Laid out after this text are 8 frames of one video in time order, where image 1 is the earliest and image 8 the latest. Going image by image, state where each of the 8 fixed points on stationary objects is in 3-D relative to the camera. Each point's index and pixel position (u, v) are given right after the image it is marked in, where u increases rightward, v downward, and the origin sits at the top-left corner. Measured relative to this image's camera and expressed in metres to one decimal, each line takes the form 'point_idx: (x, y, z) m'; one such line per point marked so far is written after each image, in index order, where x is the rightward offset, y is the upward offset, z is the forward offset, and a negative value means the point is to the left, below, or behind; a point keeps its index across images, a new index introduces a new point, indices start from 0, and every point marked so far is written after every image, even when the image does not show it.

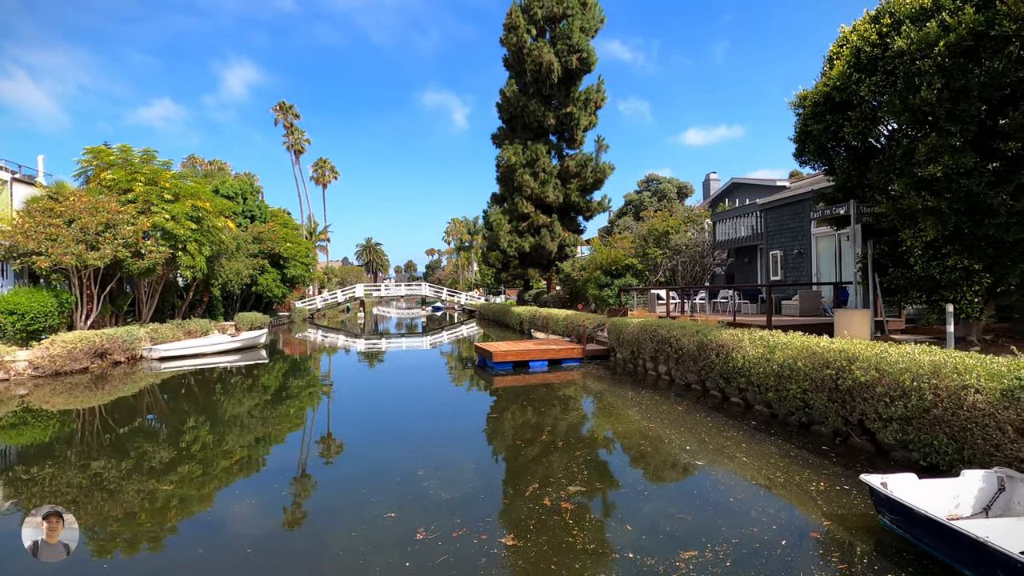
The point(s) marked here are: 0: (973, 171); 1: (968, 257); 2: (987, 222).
0: (+6.3, +1.6, +7.1) m
1: (+7.0, +0.5, +8.0) m
2: (+6.7, +0.9, +7.3) m
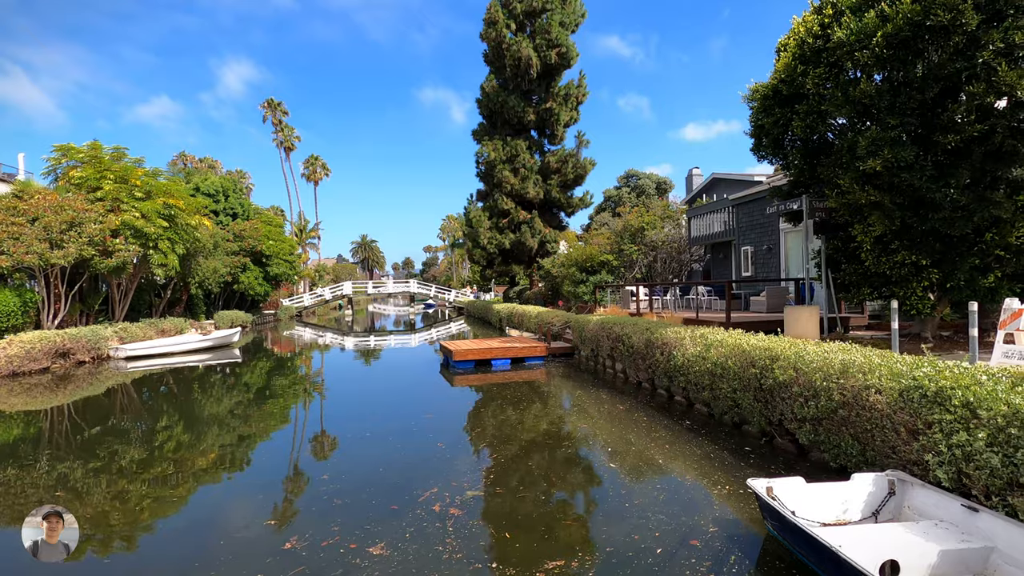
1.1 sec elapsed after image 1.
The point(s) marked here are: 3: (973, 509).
0: (+5.4, +1.7, +7.0) m
1: (+6.1, +0.5, +7.8) m
2: (+5.8, +1.0, +7.2) m
3: (+2.8, -1.3, +3.1) m
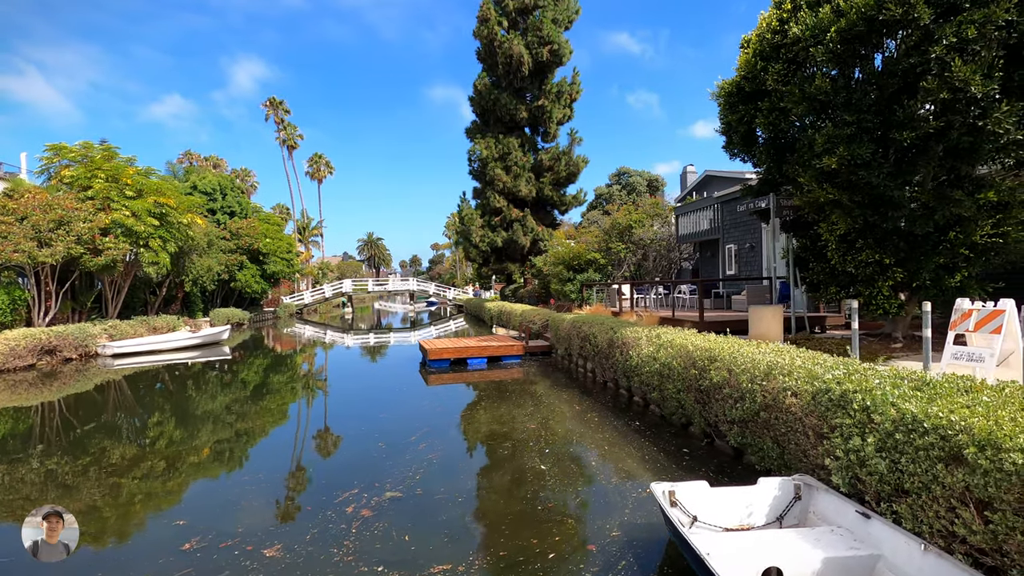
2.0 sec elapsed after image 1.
0: (+4.8, +1.7, +6.8) m
1: (+5.5, +0.5, +7.7) m
2: (+5.2, +1.0, +7.0) m
3: (+2.1, -1.3, +3.1) m
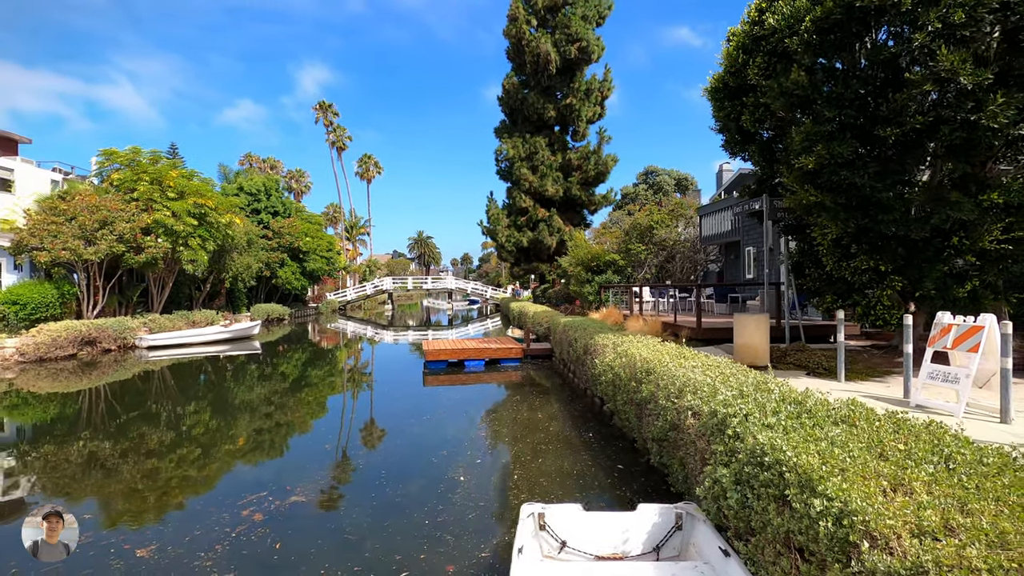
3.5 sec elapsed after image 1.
0: (+4.2, +1.5, +6.3) m
1: (+5.0, +0.4, +7.1) m
2: (+4.6, +0.9, +6.5) m
3: (+1.2, -1.4, +2.8) m
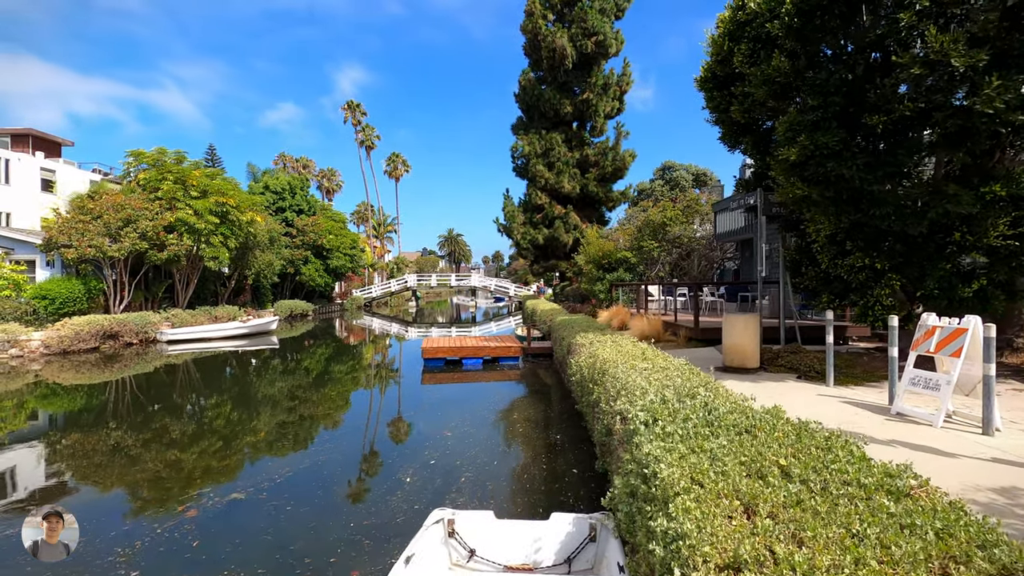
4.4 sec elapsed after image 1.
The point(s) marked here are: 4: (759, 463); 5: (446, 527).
0: (+3.8, +1.5, +5.9) m
1: (+4.6, +0.4, +6.7) m
2: (+4.2, +0.9, +6.1) m
3: (+0.5, -1.4, +2.6) m
4: (+1.0, -0.7, +2.1) m
5: (-0.4, -1.5, +3.3) m
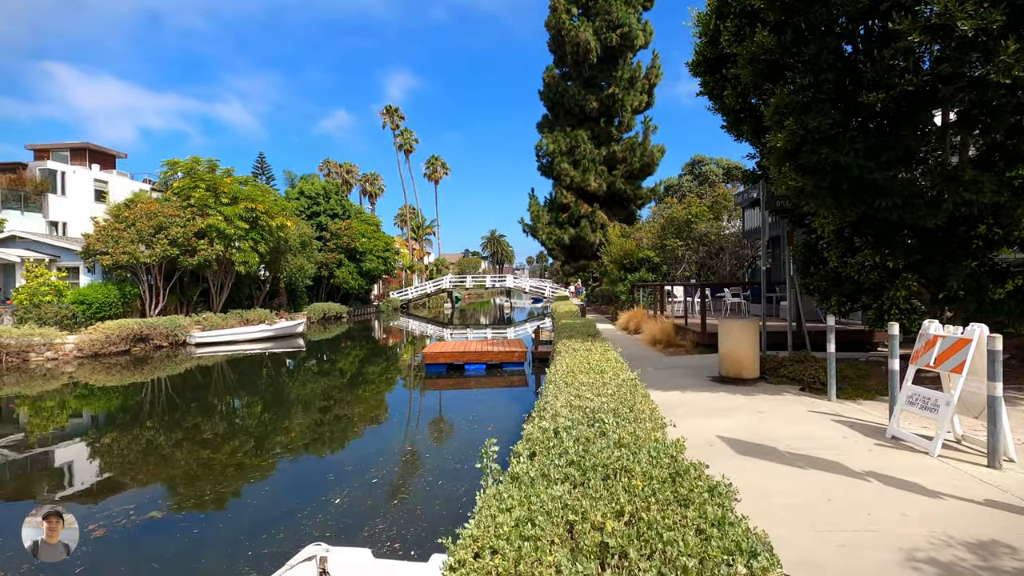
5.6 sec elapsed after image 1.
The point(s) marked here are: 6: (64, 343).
0: (+3.3, +1.5, +5.2) m
1: (+4.2, +0.4, +5.9) m
2: (+3.7, +0.9, +5.3) m
3: (-0.2, -1.5, +2.2) m
4: (+0.2, -0.8, +1.7) m
5: (-1.1, -1.6, +2.9) m
6: (-13.5, -1.7, +15.5) m
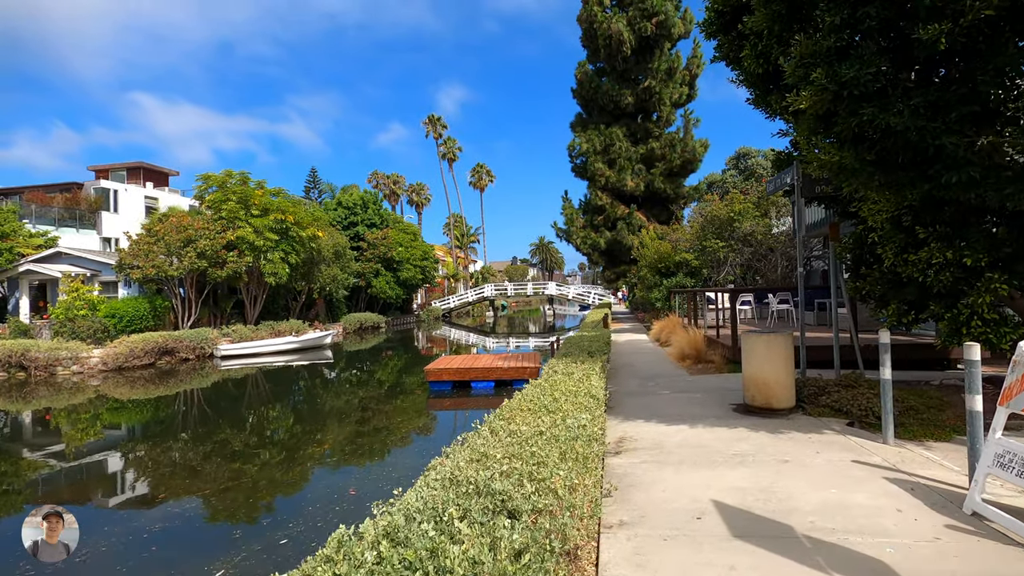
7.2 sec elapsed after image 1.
0: (+2.8, +1.5, +3.9) m
1: (+3.8, +0.4, +4.4) m
2: (+3.3, +0.8, +3.9) m
3: (-0.9, -1.5, +1.2) m
4: (-0.6, -0.8, +0.6) m
5: (-1.7, -1.6, +2.0) m
6: (-12.8, -2.1, +15.8) m
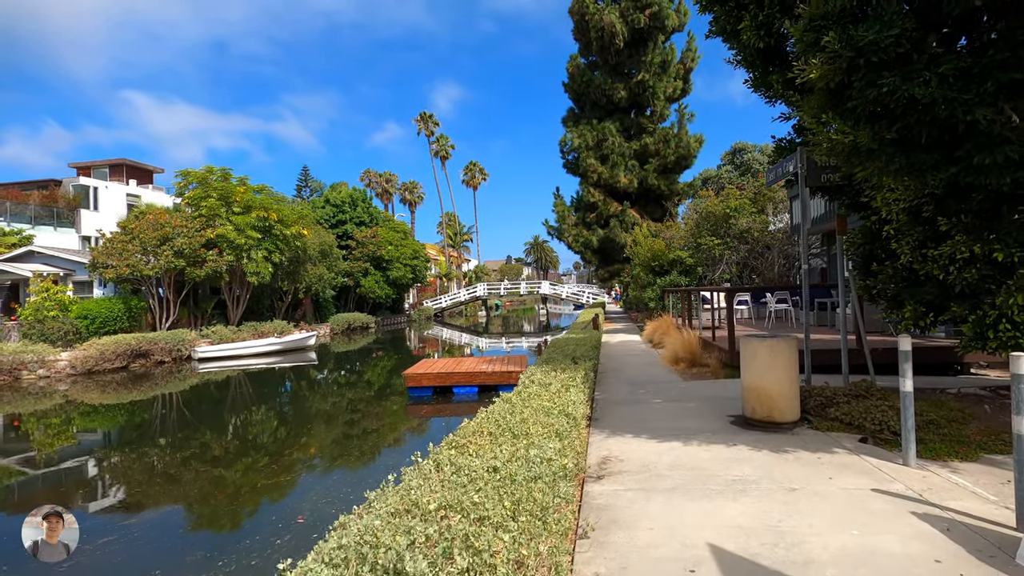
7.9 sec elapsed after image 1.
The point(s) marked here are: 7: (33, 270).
0: (+2.6, +1.5, +3.3) m
1: (+3.6, +0.4, +3.9) m
2: (+3.0, +0.8, +3.4) m
3: (-1.1, -1.5, +0.6) m
4: (-0.8, -0.8, +0.1) m
5: (-2.0, -1.6, +1.4) m
6: (-13.2, -2.1, +15.1) m
7: (-17.1, +0.6, +18.5) m
